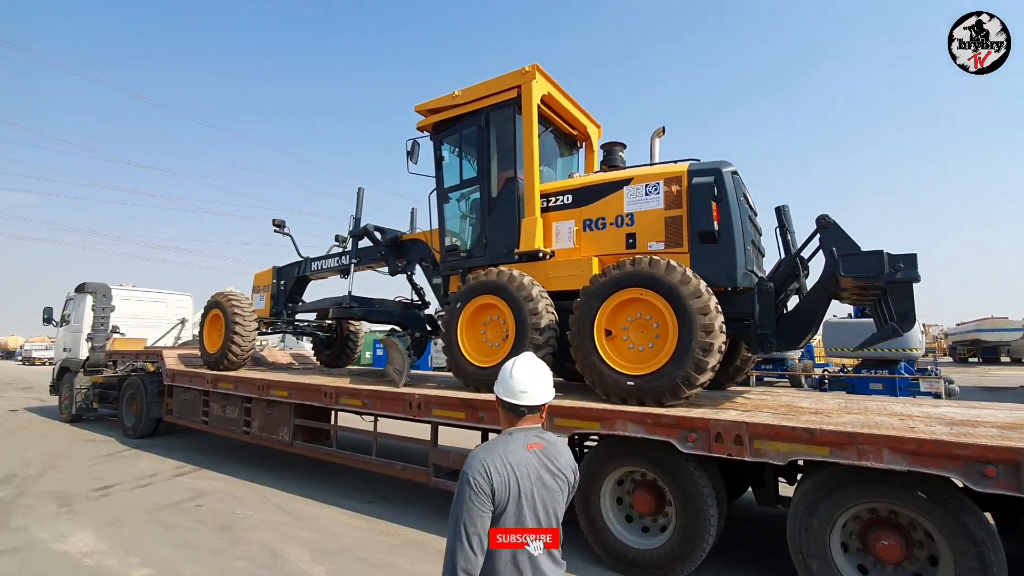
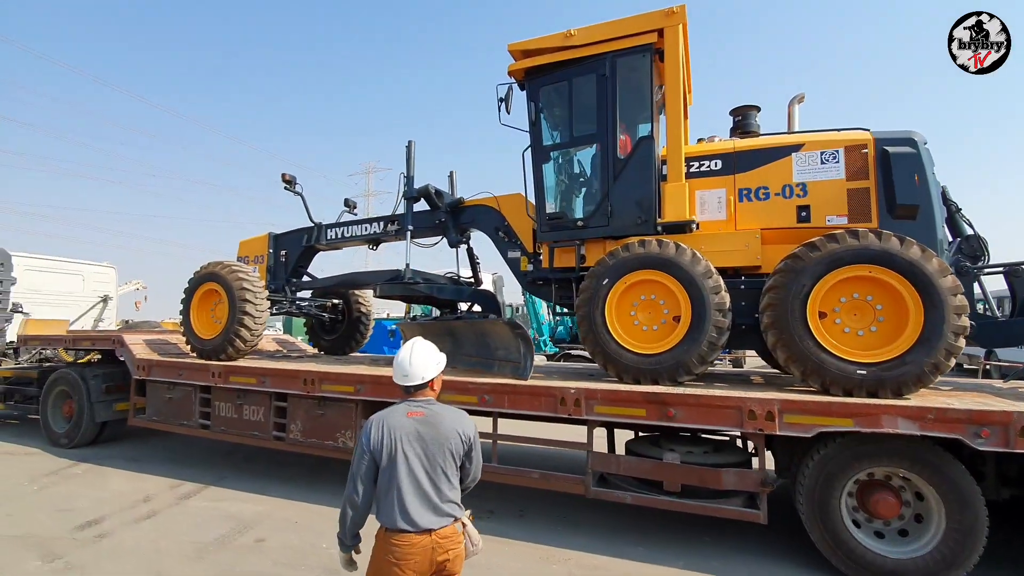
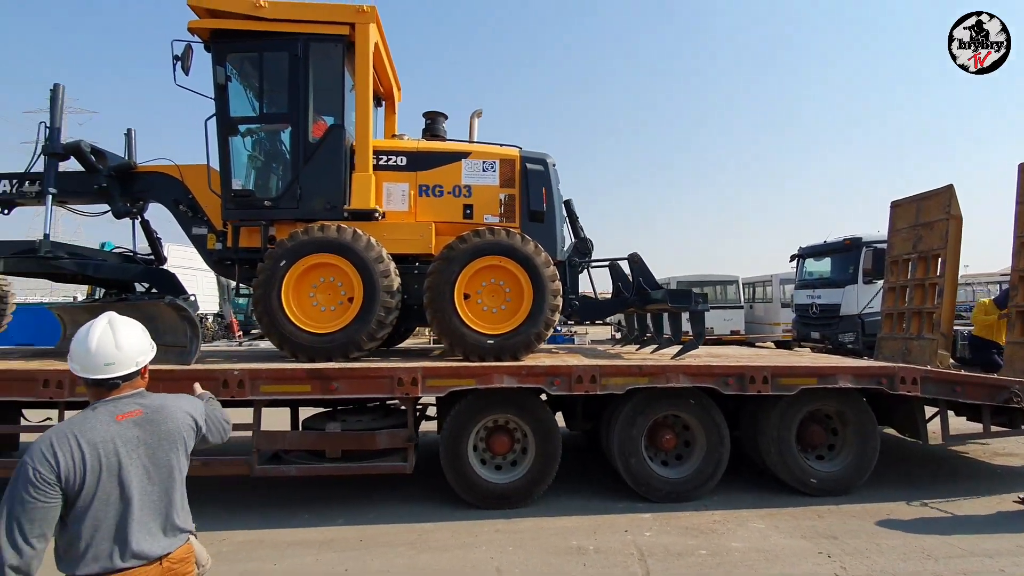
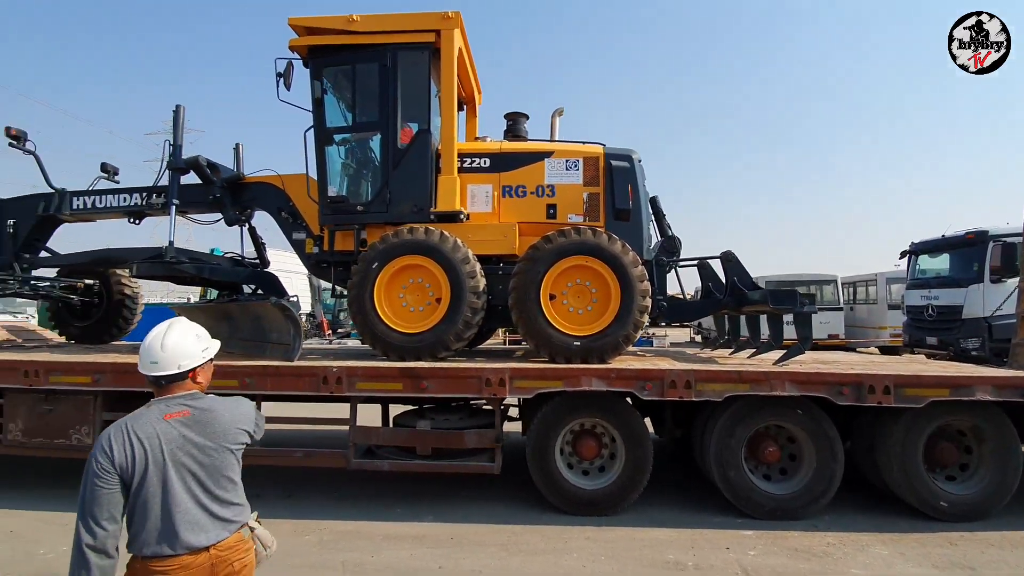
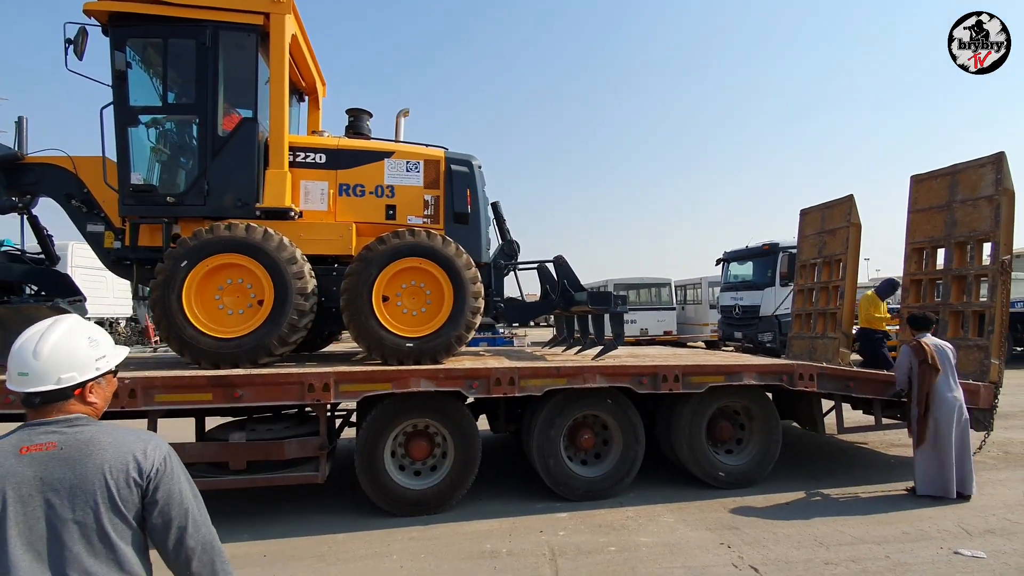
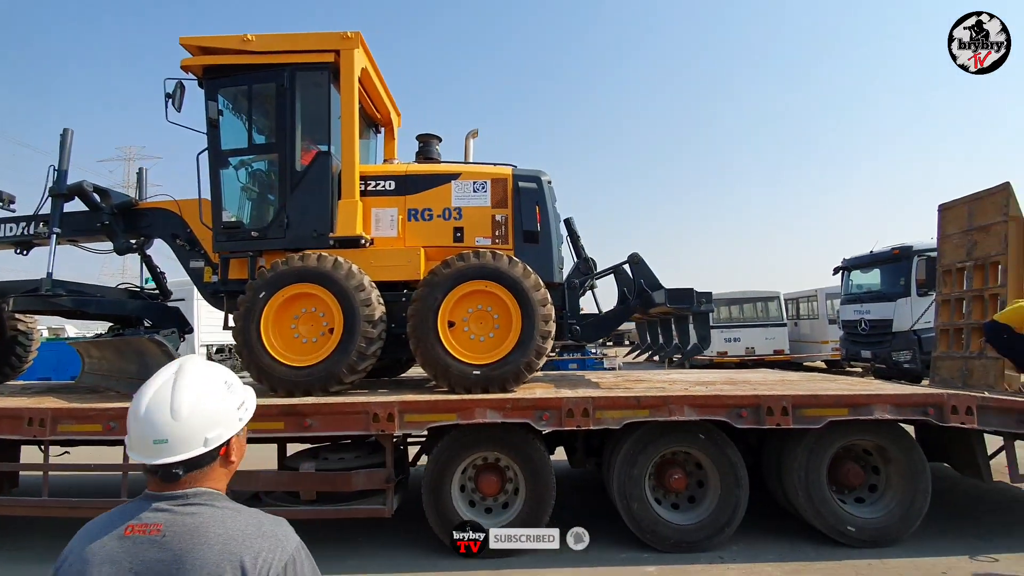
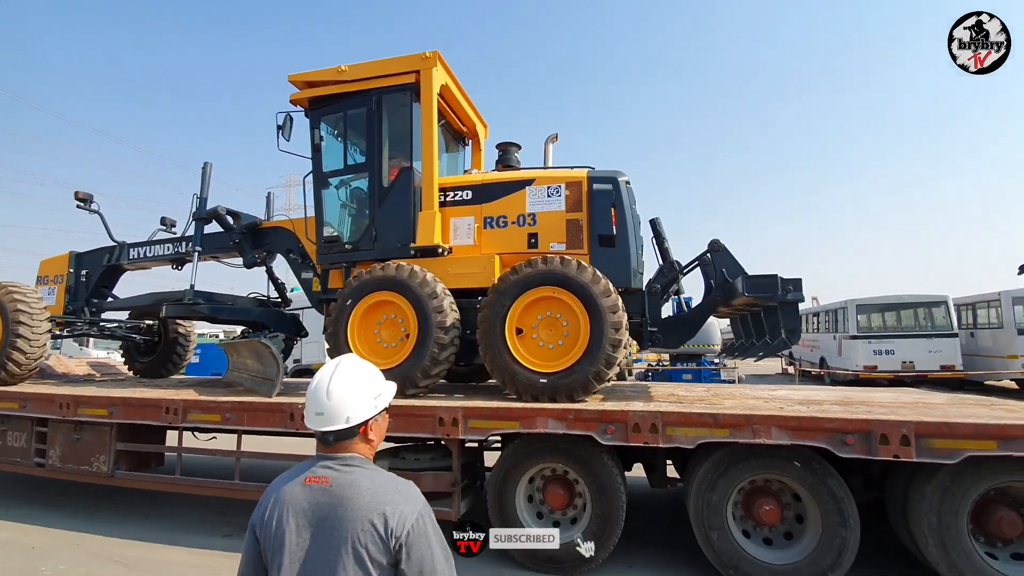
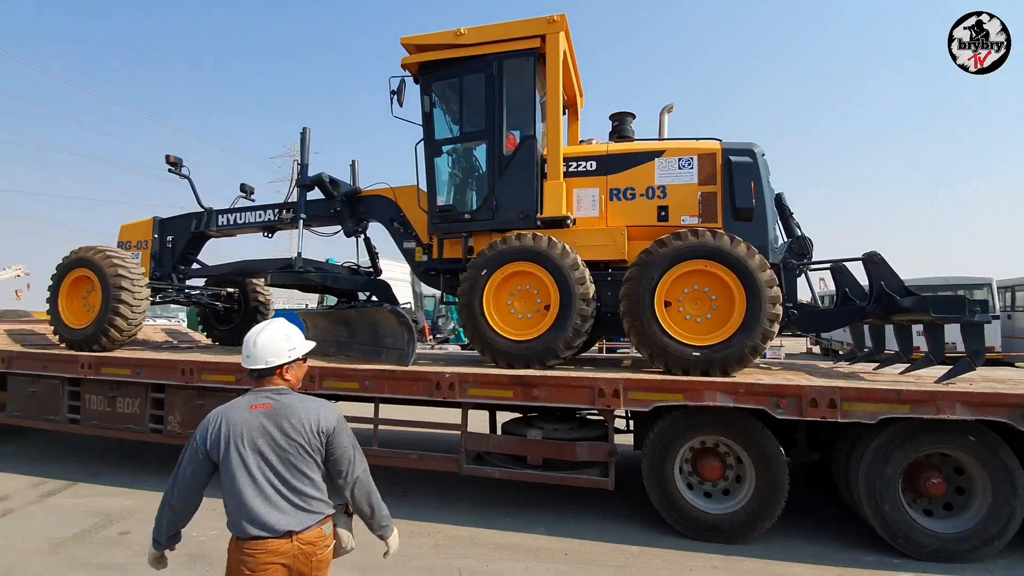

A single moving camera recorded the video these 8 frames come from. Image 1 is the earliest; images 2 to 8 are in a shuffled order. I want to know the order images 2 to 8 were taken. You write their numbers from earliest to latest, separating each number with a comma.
7, 6, 5, 3, 4, 8, 2
